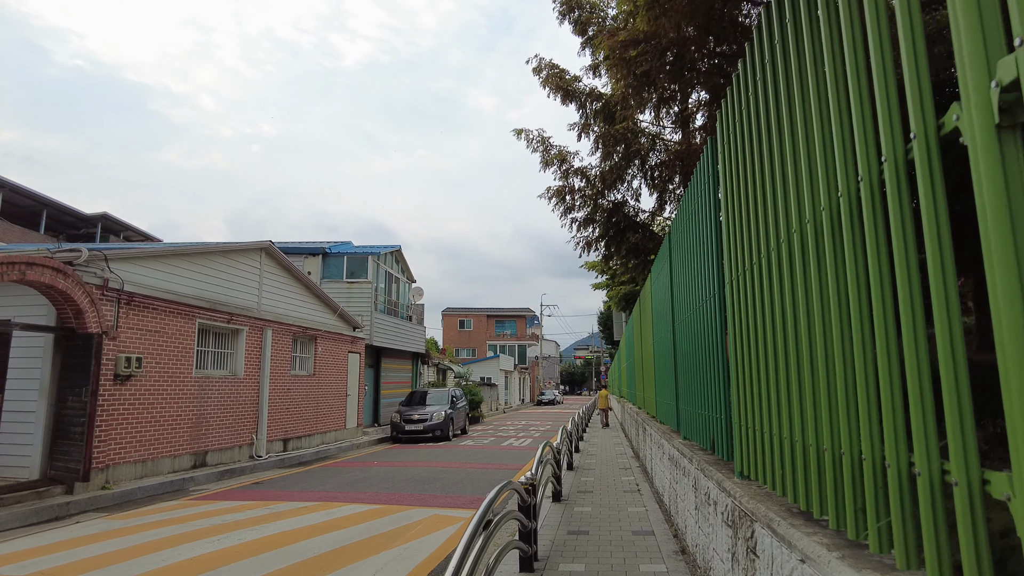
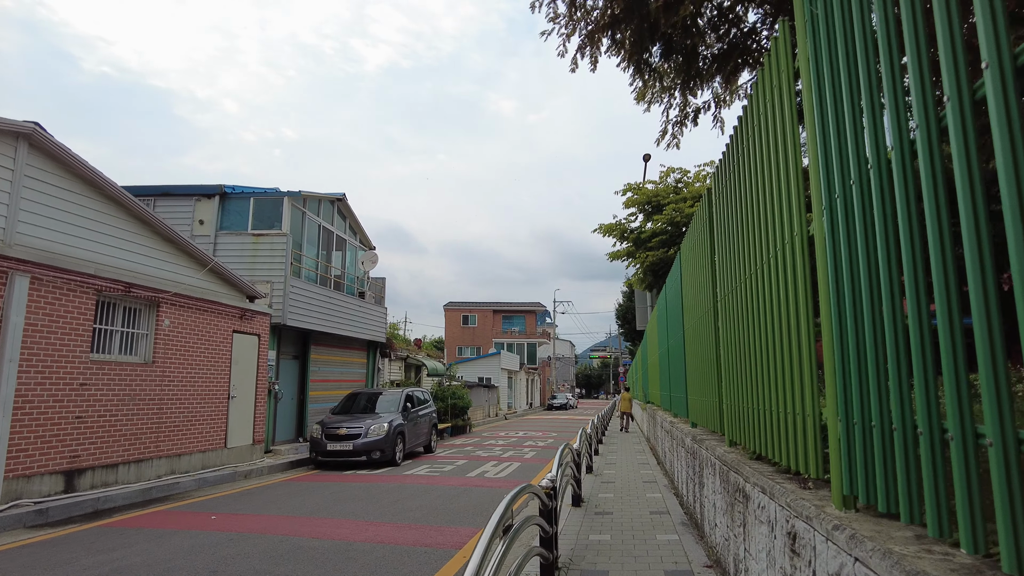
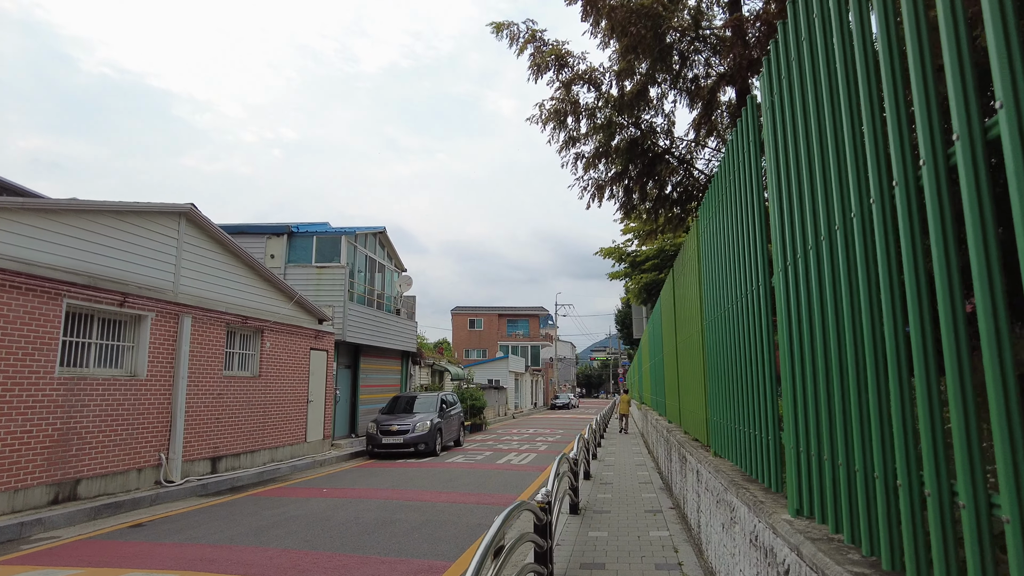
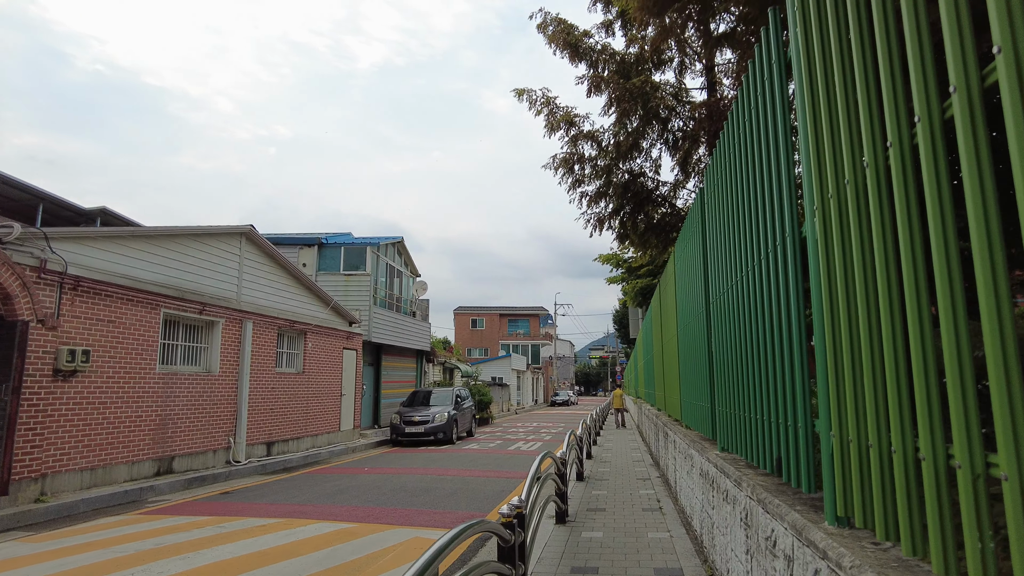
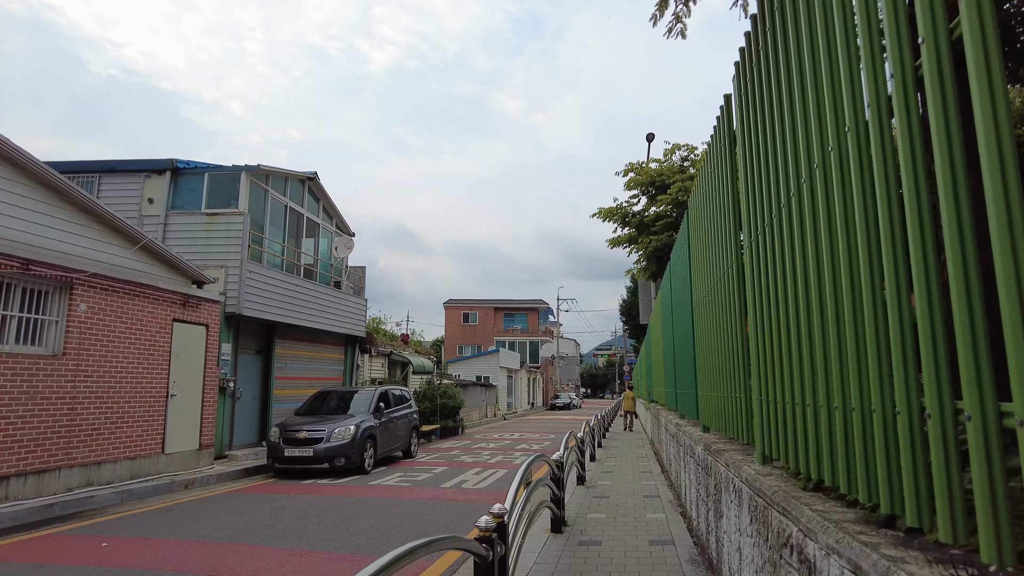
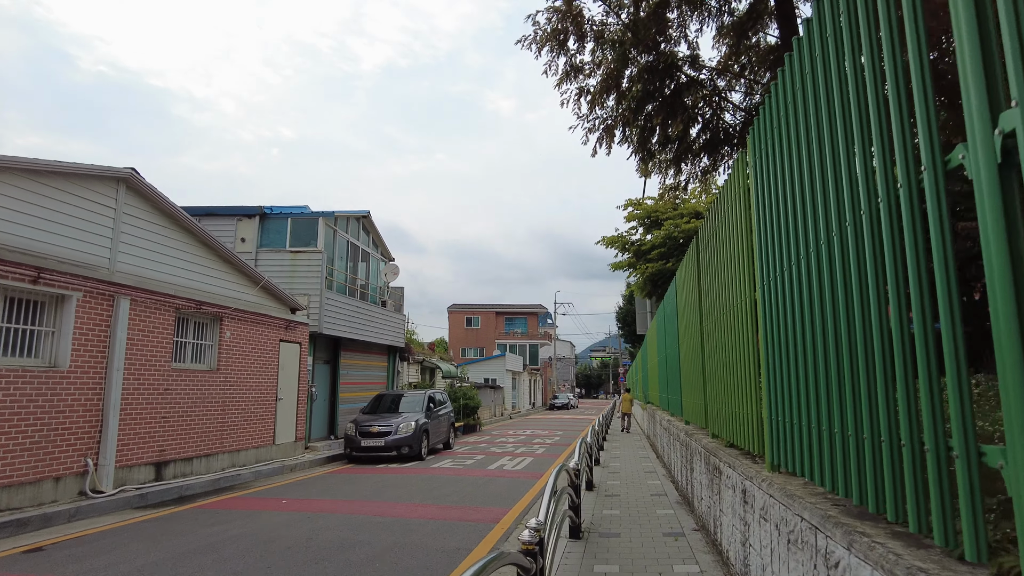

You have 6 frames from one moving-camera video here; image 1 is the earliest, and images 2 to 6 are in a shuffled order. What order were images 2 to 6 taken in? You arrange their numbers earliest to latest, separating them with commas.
4, 3, 6, 2, 5
